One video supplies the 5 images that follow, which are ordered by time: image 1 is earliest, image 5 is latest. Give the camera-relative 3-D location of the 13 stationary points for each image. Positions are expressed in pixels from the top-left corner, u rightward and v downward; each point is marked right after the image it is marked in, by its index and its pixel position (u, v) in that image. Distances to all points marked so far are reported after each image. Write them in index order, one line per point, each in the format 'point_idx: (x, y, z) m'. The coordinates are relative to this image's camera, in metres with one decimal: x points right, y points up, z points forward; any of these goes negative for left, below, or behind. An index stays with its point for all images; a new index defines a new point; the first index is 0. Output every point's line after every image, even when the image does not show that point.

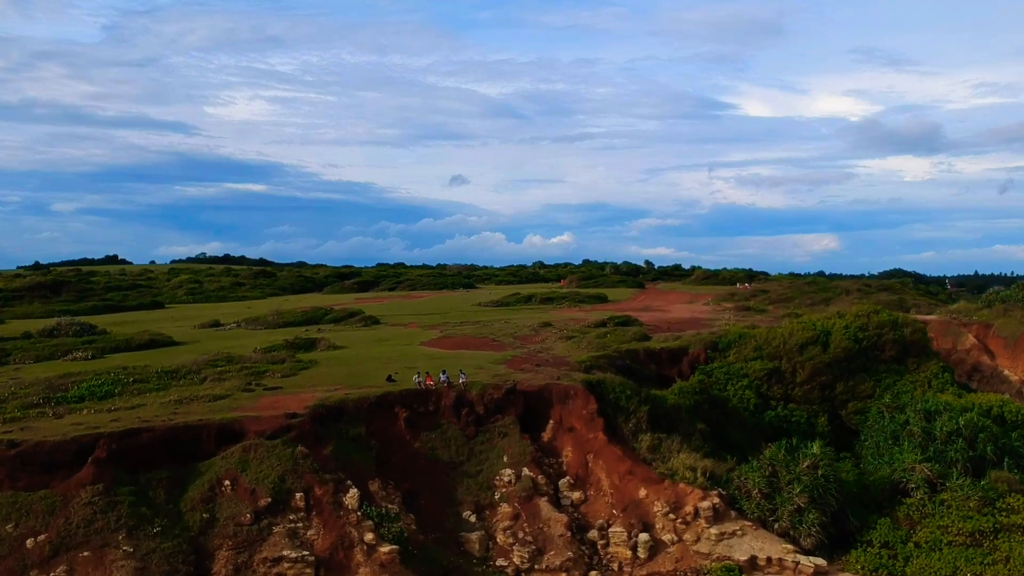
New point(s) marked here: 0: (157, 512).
0: (-6.4, -4.0, +18.7) m
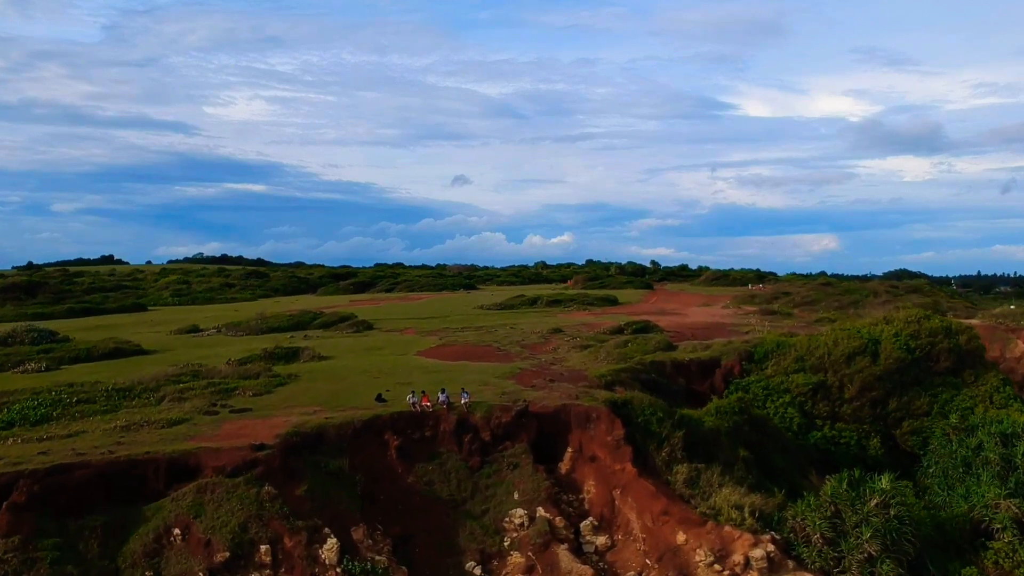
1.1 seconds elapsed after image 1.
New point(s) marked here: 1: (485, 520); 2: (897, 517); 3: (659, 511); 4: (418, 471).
0: (-6.2, -4.1, +15.1) m
1: (-0.5, -4.1, +18.2) m
2: (+6.8, -4.0, +18.3) m
3: (+2.6, -4.0, +18.3) m
4: (-1.7, -3.3, +18.8) m
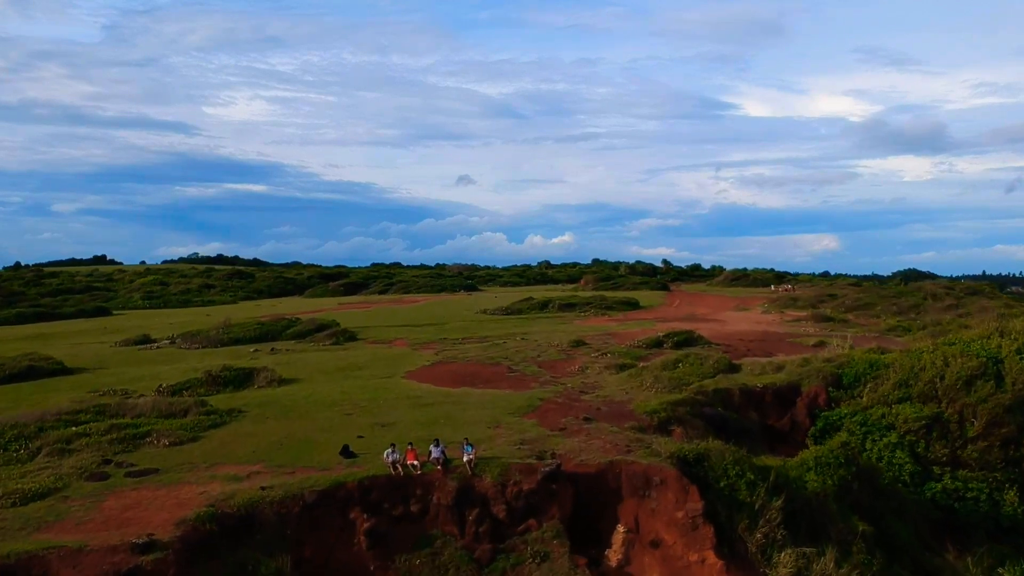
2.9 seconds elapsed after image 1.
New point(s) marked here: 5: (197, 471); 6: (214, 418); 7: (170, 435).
0: (-5.8, -4.2, +8.9) m
1: (-0.1, -4.2, +12.0) m
2: (+7.1, -4.1, +12.1) m
3: (+2.9, -4.0, +12.1) m
4: (-1.4, -3.4, +12.6) m
5: (-4.2, -2.4, +13.9) m
6: (-4.9, -2.1, +17.1) m
7: (-5.2, -2.2, +15.7) m
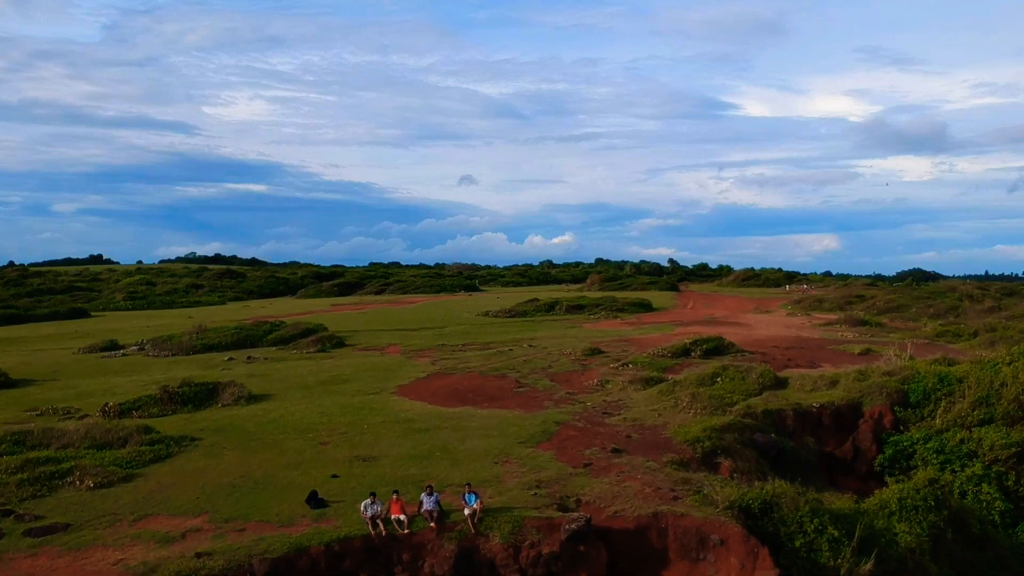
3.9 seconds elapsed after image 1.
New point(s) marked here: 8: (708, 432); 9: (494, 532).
0: (-5.7, -4.2, +5.7) m
1: (0.0, -4.2, +8.9) m
2: (+7.3, -4.1, +8.9) m
3: (+3.1, -4.0, +8.9) m
4: (-1.2, -3.4, +9.4) m
5: (-4.1, -2.5, +10.7) m
6: (-4.8, -2.2, +14.0) m
7: (-5.0, -2.2, +12.6) m
8: (+2.8, -2.0, +14.9) m
9: (-0.2, -2.5, +10.5) m
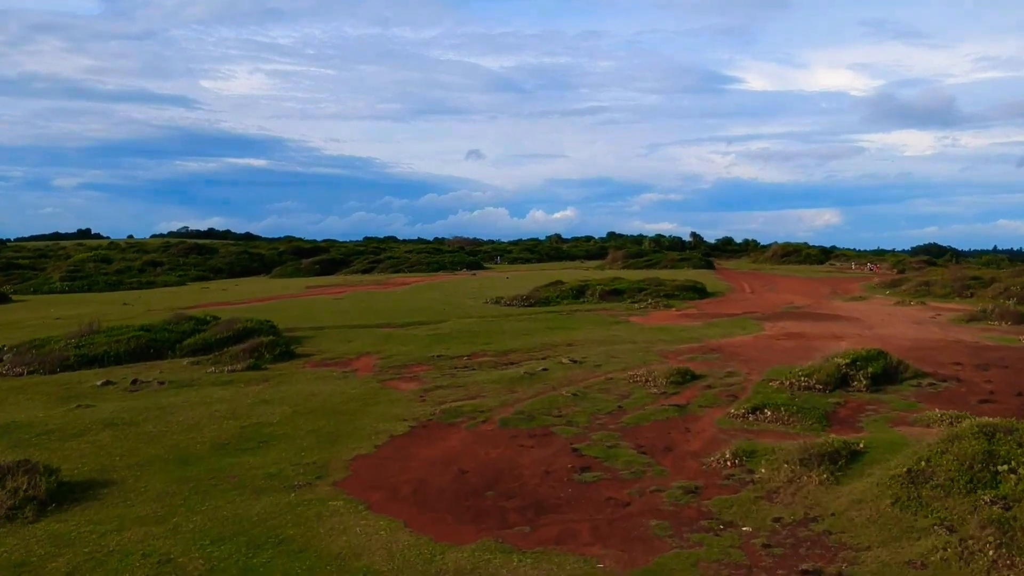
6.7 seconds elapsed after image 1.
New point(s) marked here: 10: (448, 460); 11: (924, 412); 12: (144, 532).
0: (-5.2, -4.4, -3.5) m
1: (+0.6, -4.3, -0.4) m
2: (+7.8, -4.3, -0.3) m
3: (+3.6, -4.2, -0.3) m
4: (-0.7, -3.6, +0.2) m
5: (-3.5, -2.6, +1.5) m
6: (-4.2, -2.2, +4.7) m
7: (-4.5, -2.3, +3.3) m
8: (+3.4, -2.0, +5.6) m
9: (+0.4, -2.6, +1.3) m
10: (-0.7, -1.8, +10.7) m
11: (+5.0, -1.3, +12.7) m
12: (-3.0, -2.0, +8.5) m
